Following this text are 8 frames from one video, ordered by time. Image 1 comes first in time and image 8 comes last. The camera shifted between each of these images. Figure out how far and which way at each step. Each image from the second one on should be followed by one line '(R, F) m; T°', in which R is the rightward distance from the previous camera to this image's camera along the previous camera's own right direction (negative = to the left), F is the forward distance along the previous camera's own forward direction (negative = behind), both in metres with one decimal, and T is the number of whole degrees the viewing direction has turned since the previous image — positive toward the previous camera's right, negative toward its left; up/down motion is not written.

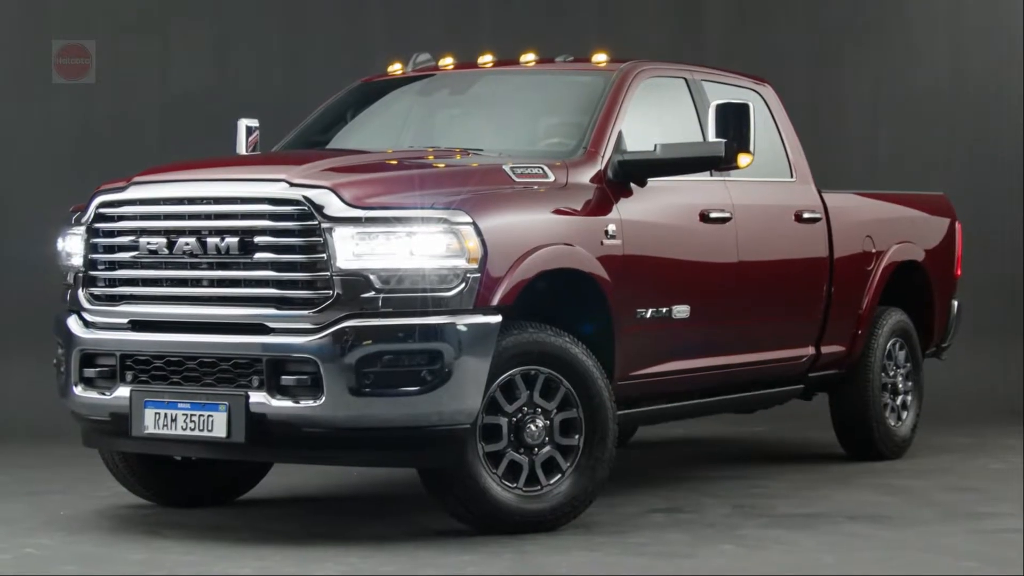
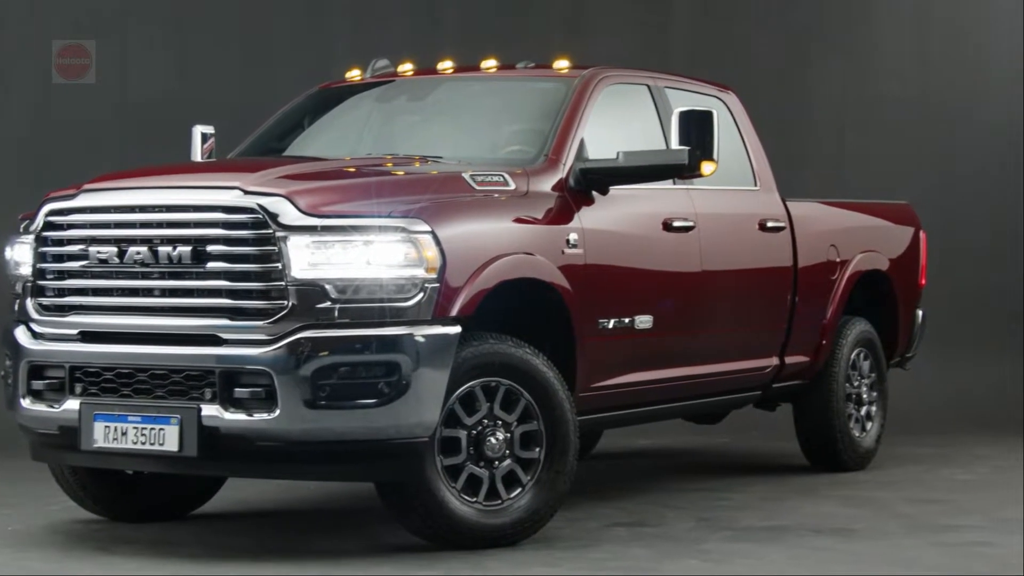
(0.0, +0.1) m; +1°
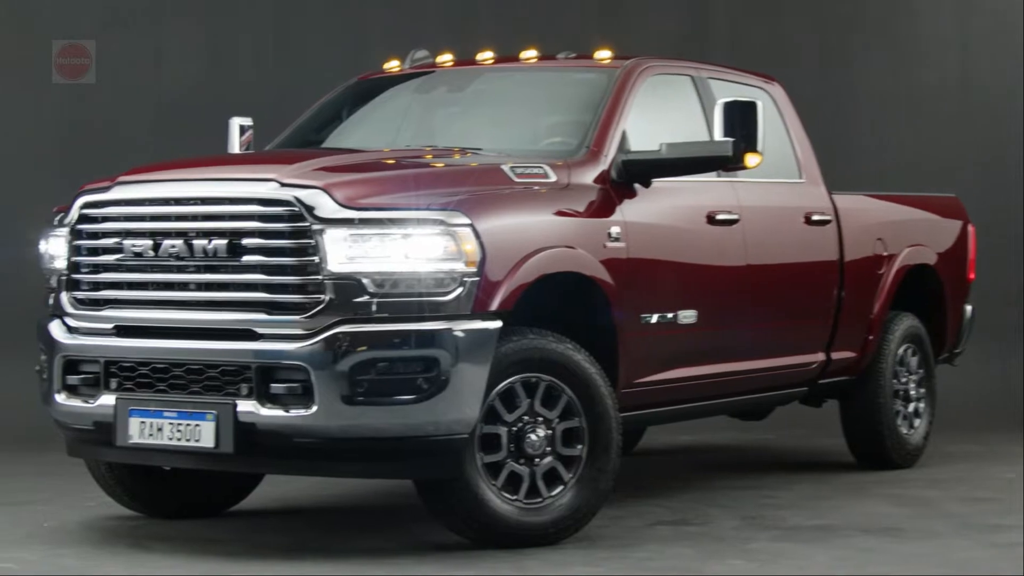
(0.0, +0.1) m; -1°
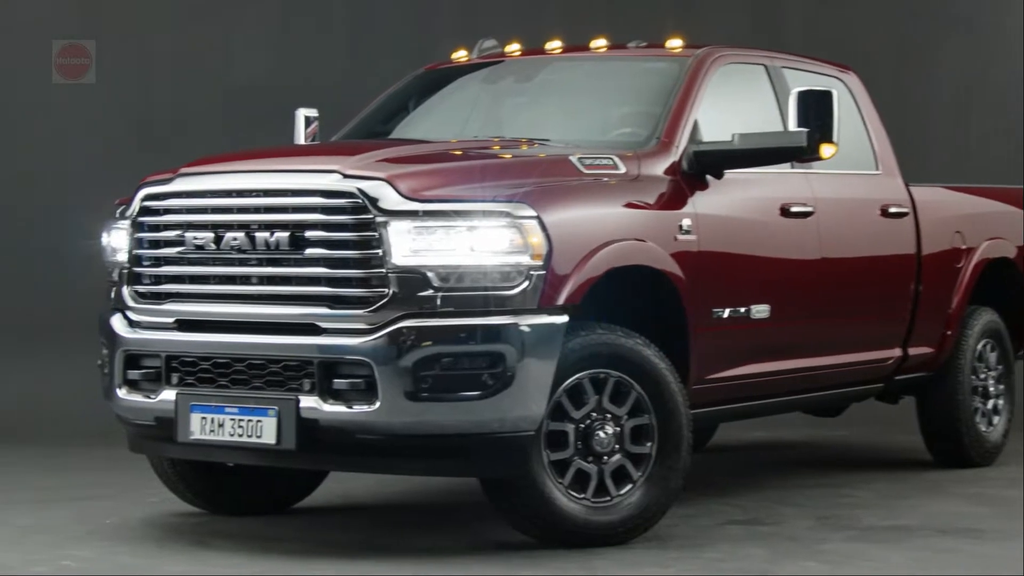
(0.0, +0.1) m; -2°
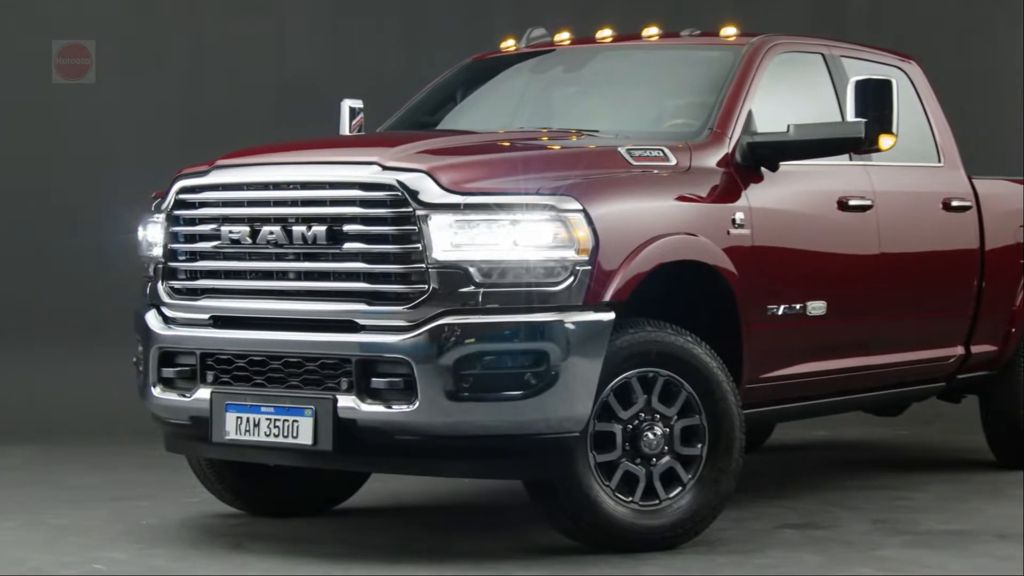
(0.0, +0.2) m; -2°
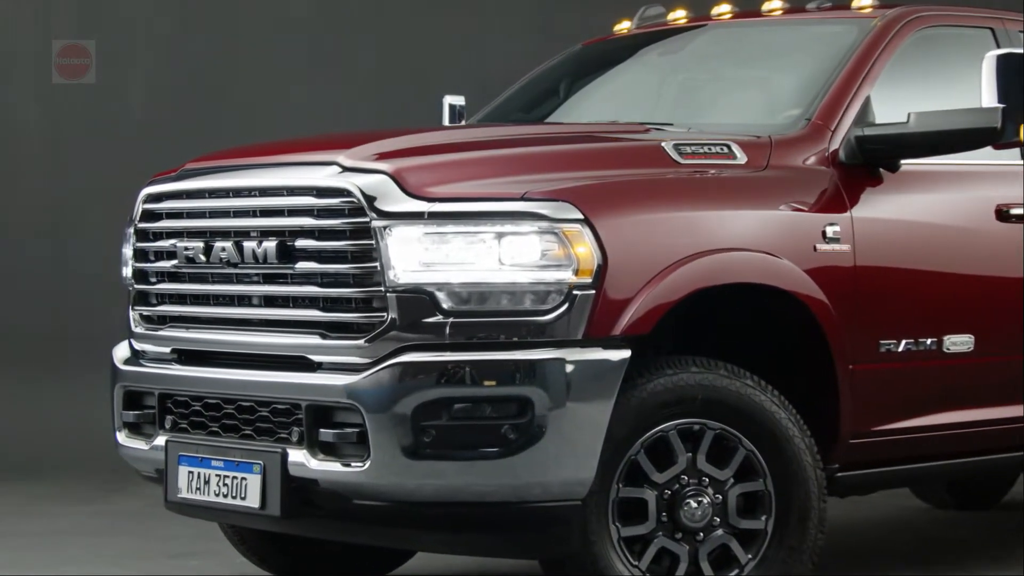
(+0.9, +1.2) m; -12°
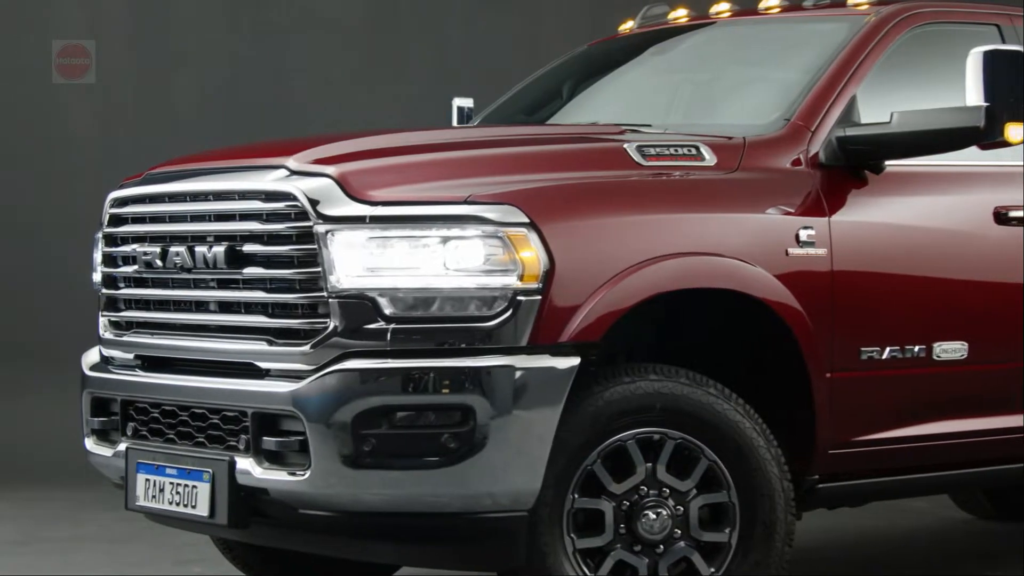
(+0.4, +0.1) m; -4°
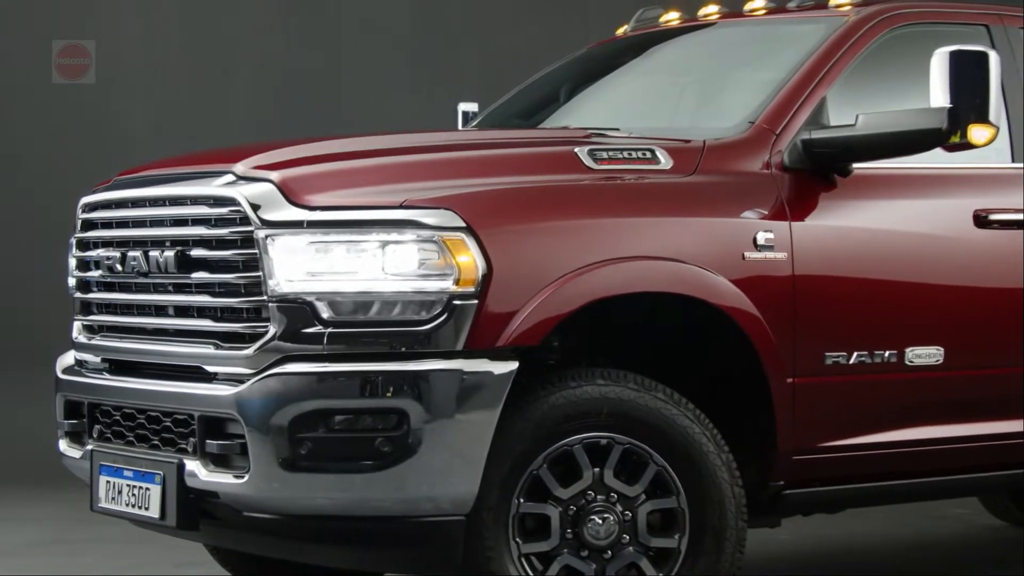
(+0.4, 0.0) m; -4°
